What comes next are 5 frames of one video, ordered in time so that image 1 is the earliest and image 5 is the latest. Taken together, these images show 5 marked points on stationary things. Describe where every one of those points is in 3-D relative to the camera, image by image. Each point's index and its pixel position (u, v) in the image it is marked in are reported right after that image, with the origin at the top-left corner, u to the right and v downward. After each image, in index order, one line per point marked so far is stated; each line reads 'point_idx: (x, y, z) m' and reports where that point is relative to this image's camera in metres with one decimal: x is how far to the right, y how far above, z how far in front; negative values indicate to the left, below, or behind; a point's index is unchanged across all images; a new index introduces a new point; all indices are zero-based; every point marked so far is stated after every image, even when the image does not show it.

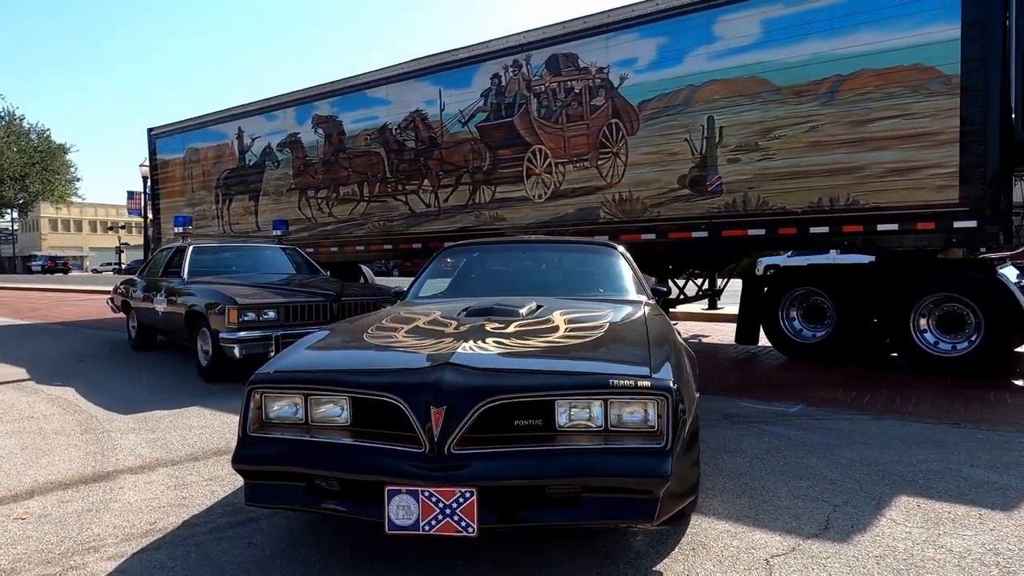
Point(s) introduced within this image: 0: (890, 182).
0: (+4.0, +1.1, +7.0) m
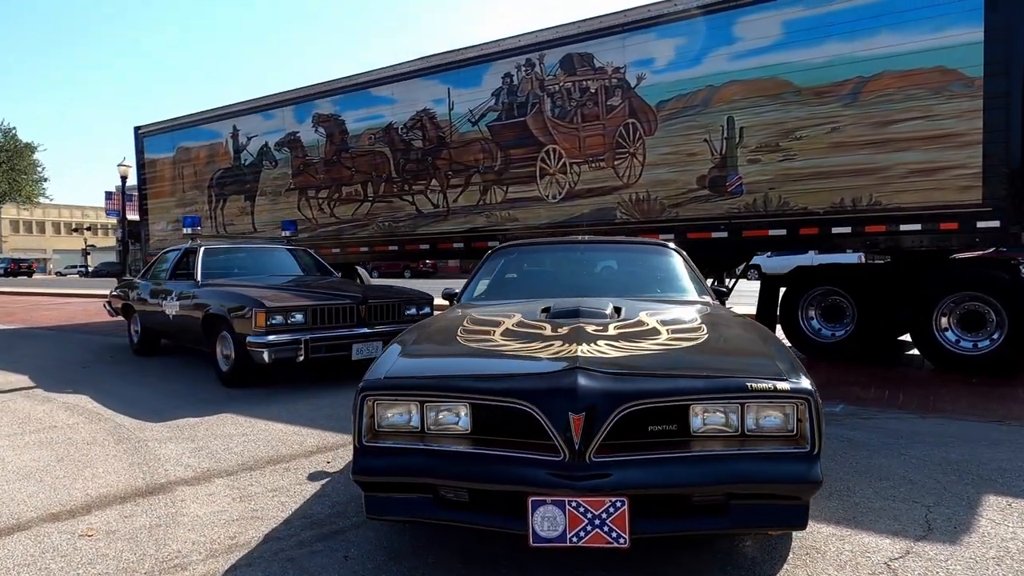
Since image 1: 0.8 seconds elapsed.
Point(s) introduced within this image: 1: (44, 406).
0: (+4.2, +1.1, +7.1) m
1: (-4.2, -1.1, +6.1) m
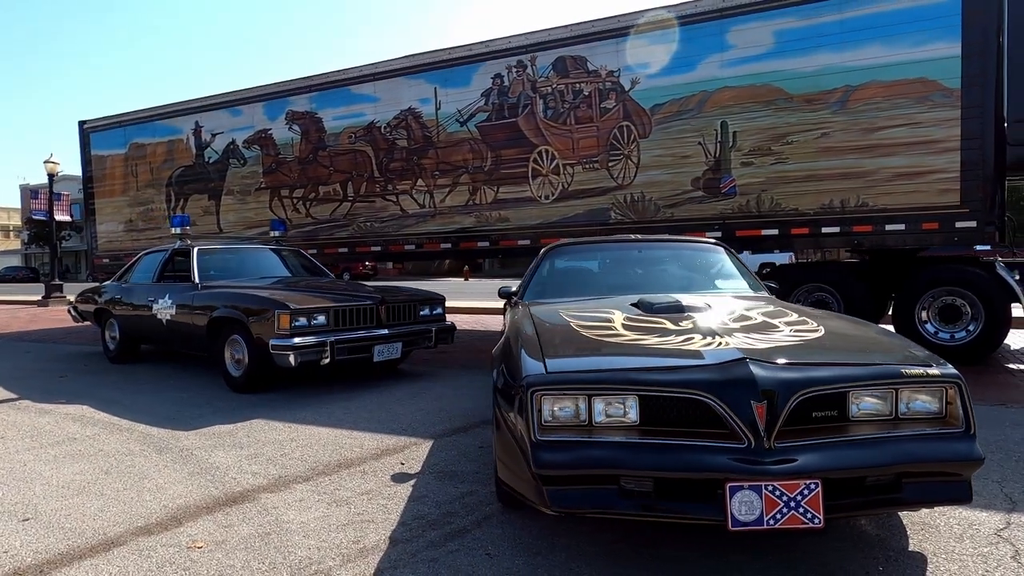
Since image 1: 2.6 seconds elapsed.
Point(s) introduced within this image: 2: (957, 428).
0: (+4.4, +1.2, +7.6) m
1: (-3.9, -1.1, +5.7) m
2: (+1.7, -0.5, +2.5) m
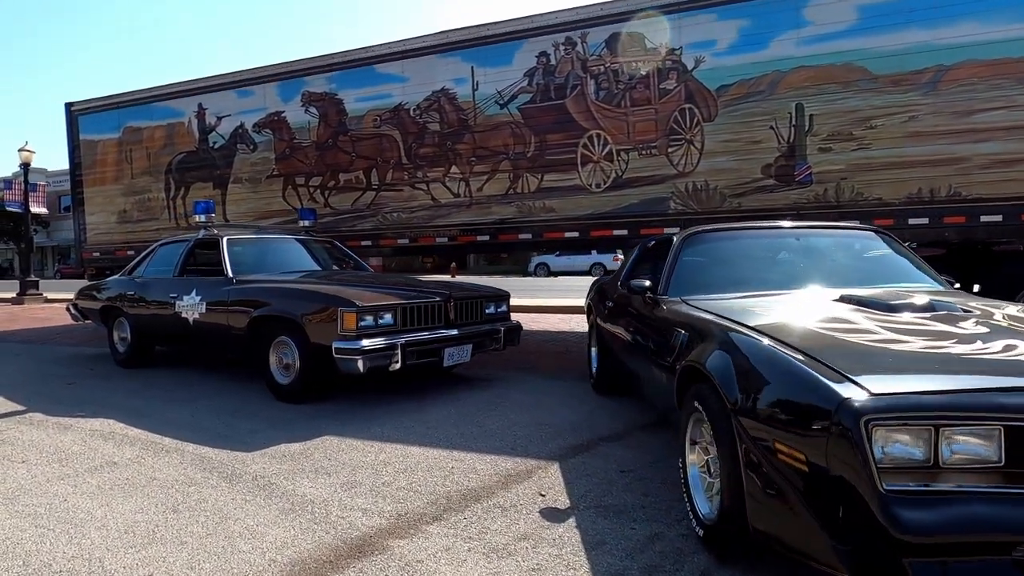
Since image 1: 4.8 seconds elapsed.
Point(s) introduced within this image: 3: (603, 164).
0: (+5.0, +1.2, +7.0) m
1: (-3.2, -1.1, +4.8) m
2: (+2.6, -0.5, +1.9) m
3: (+1.2, +1.6, +8.6) m
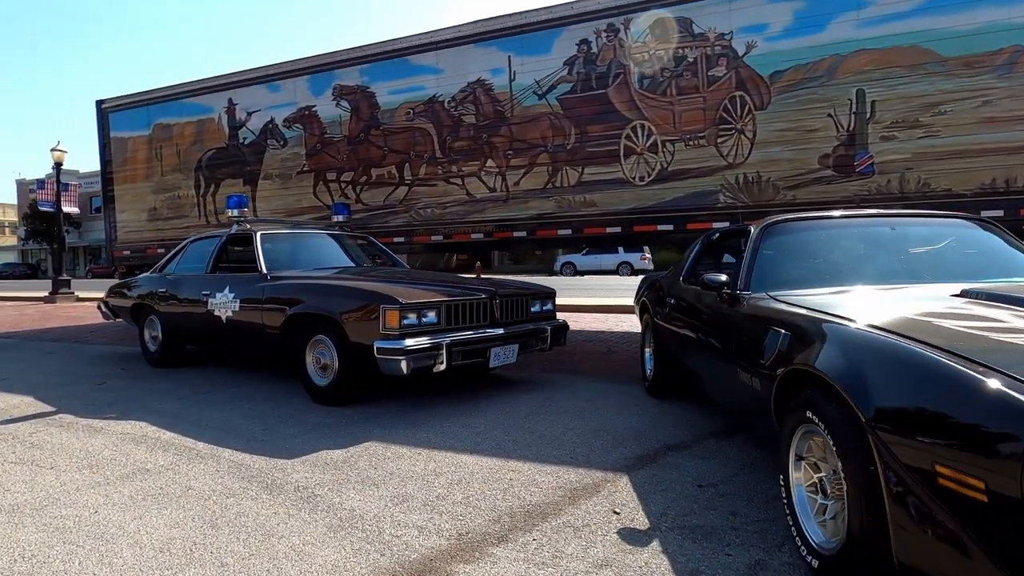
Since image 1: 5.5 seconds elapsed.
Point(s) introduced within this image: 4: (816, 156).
0: (+5.5, +1.2, +6.5) m
1: (-2.8, -1.0, +4.6) m
2: (+2.8, -0.5, +1.4) m
3: (+1.7, +1.6, +8.2) m
4: (+3.4, +1.5, +7.5) m
